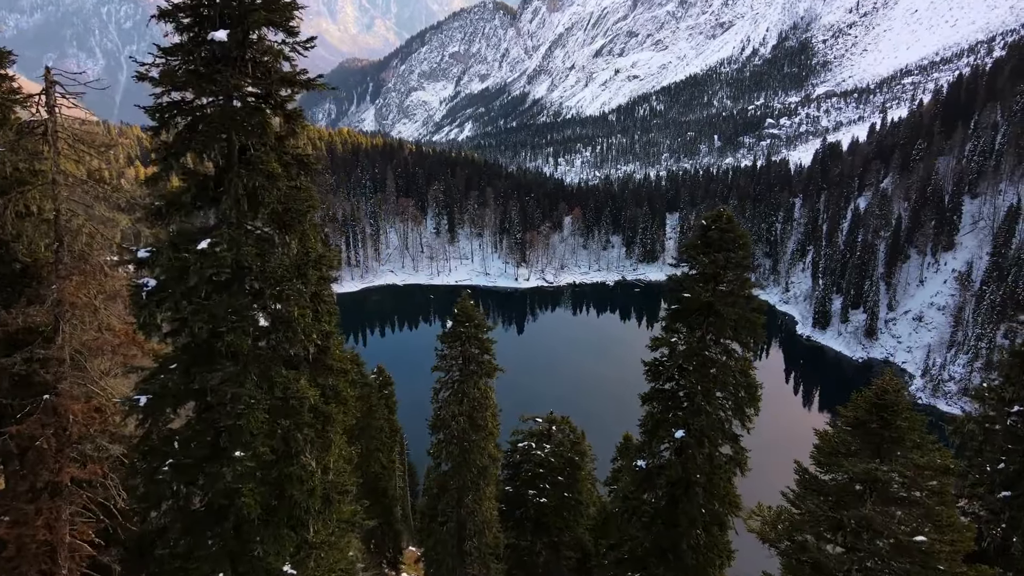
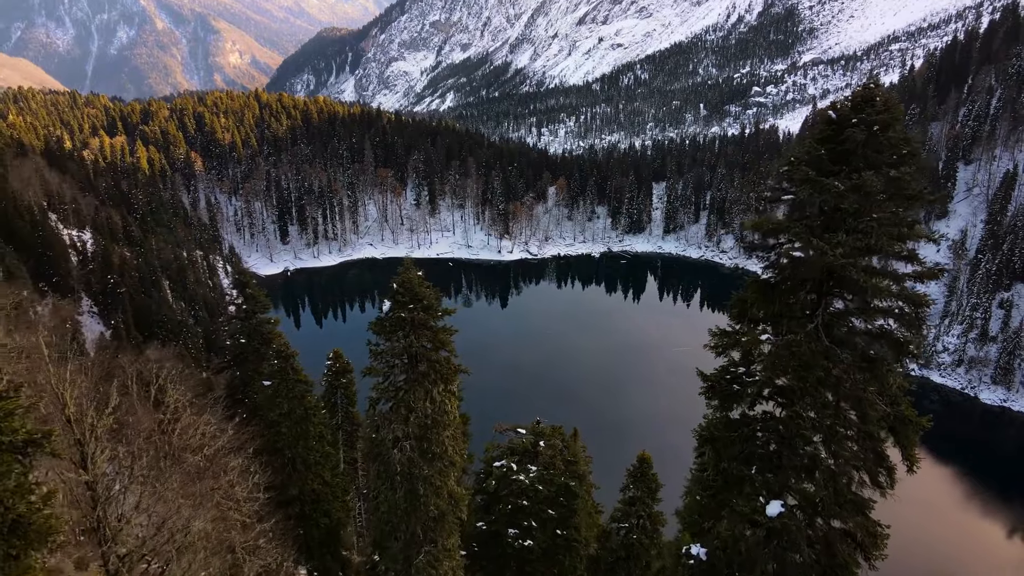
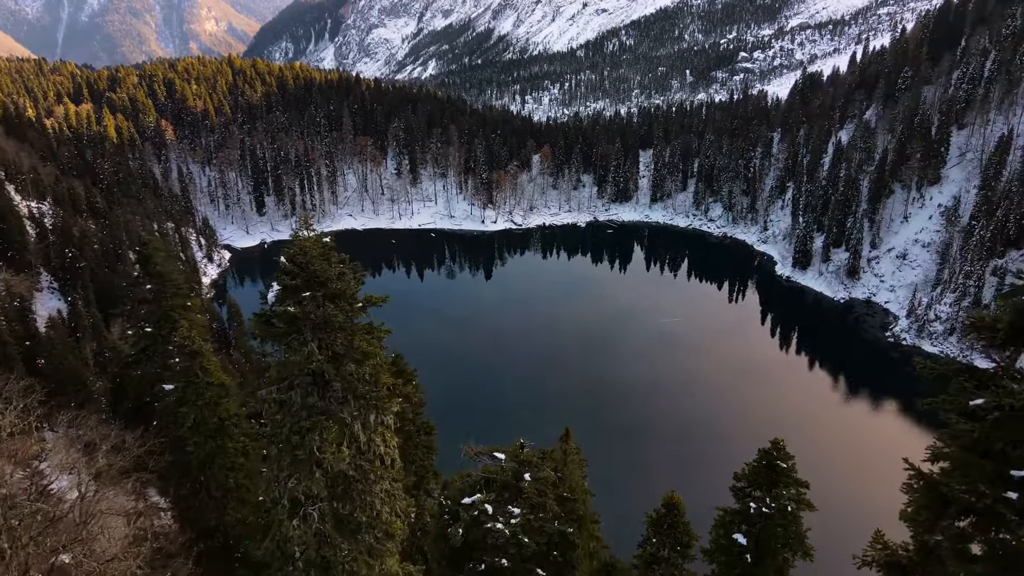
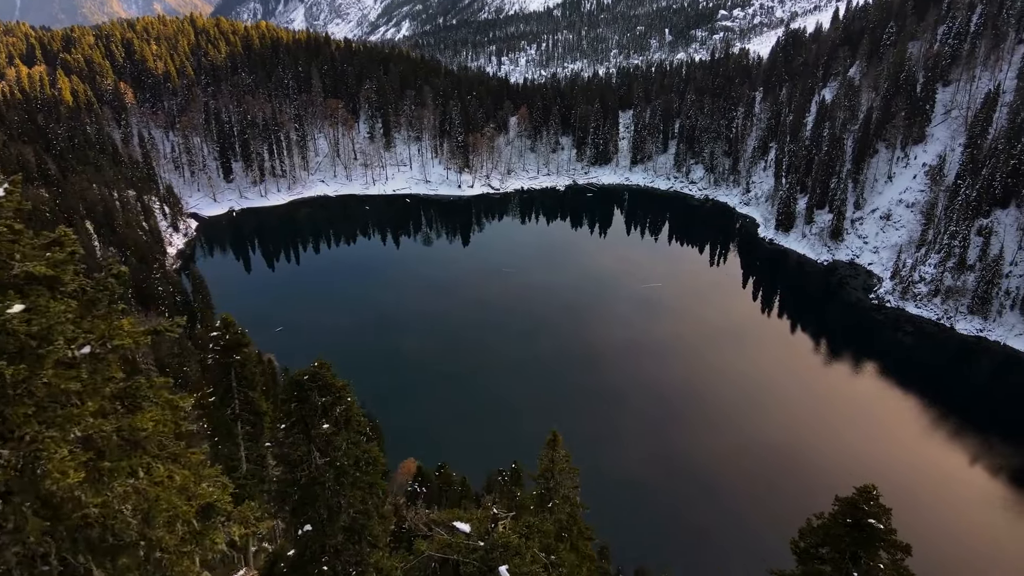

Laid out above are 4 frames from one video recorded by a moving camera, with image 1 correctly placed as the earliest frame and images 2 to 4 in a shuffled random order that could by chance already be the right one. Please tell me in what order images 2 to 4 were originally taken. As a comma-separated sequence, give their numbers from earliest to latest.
2, 3, 4
